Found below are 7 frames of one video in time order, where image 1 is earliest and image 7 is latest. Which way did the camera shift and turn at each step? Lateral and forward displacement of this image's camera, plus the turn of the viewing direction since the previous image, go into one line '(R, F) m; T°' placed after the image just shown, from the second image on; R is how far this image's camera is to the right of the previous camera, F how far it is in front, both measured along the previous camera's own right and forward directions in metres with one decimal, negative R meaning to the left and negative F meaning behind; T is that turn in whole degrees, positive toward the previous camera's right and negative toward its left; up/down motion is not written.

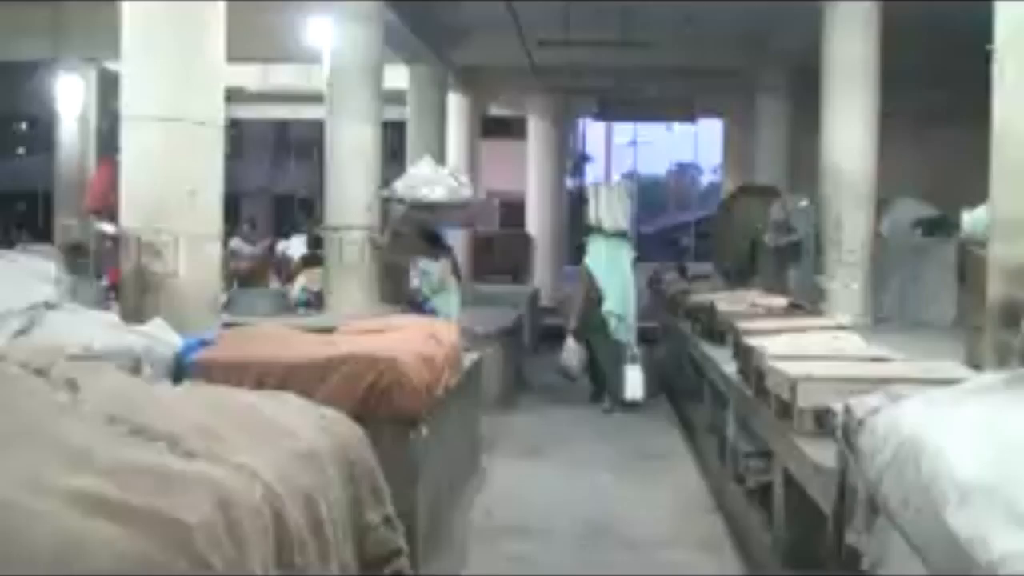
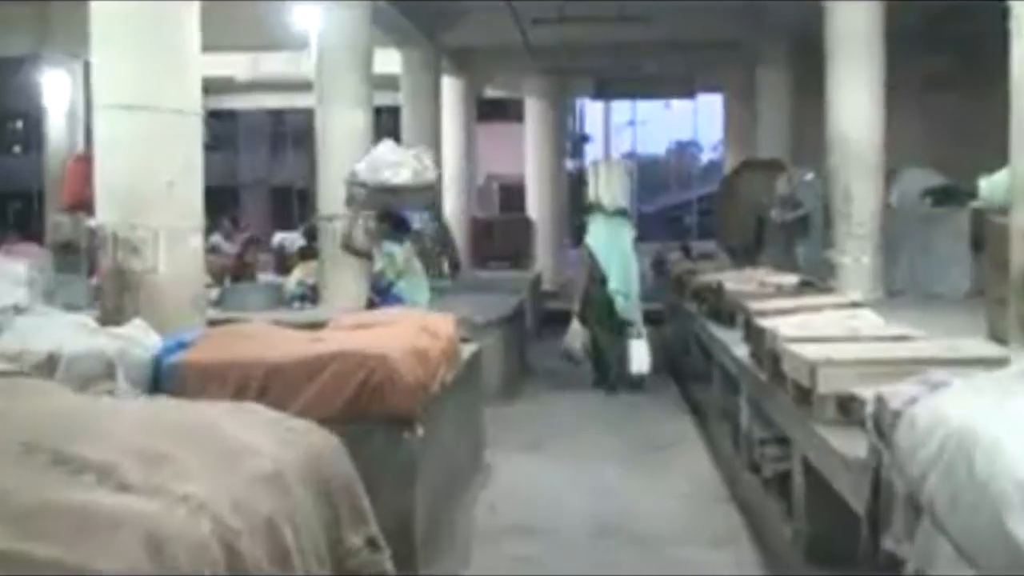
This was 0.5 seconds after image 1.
(0.0, +0.4) m; 0°
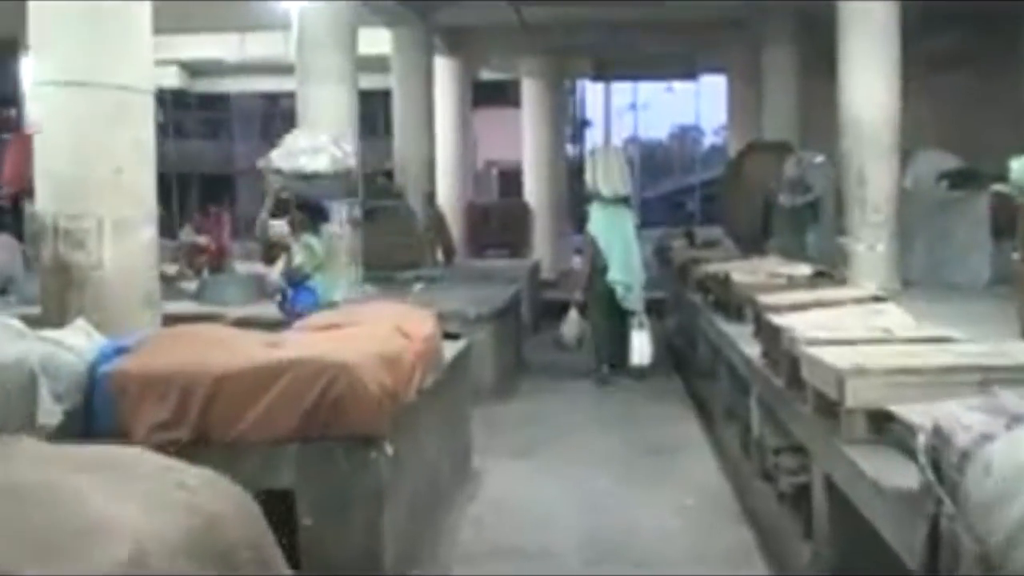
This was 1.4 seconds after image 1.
(+0.1, +0.8) m; 0°
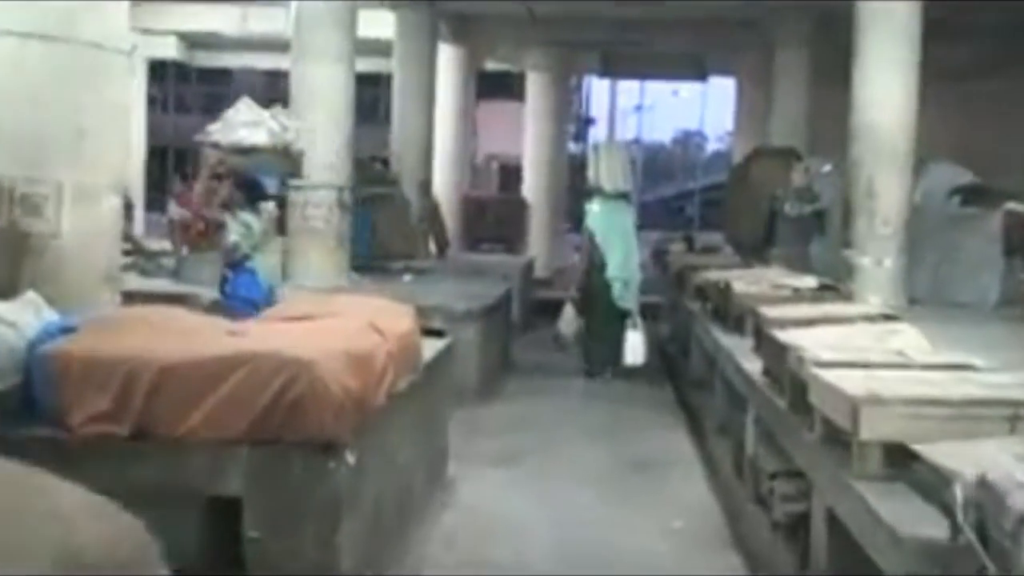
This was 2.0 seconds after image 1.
(0.0, +0.5) m; 0°
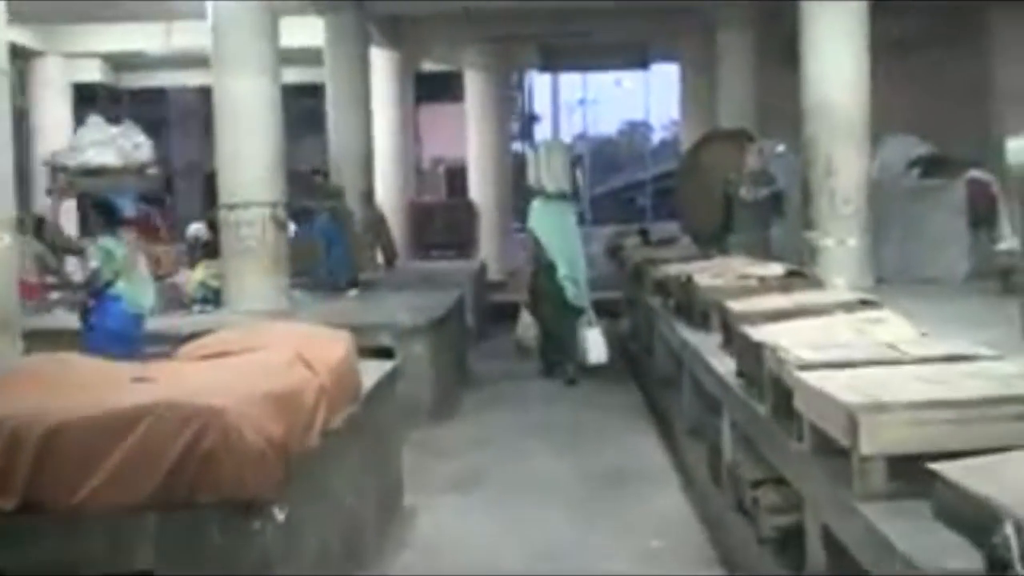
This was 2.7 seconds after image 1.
(+0.1, +0.6) m; +2°
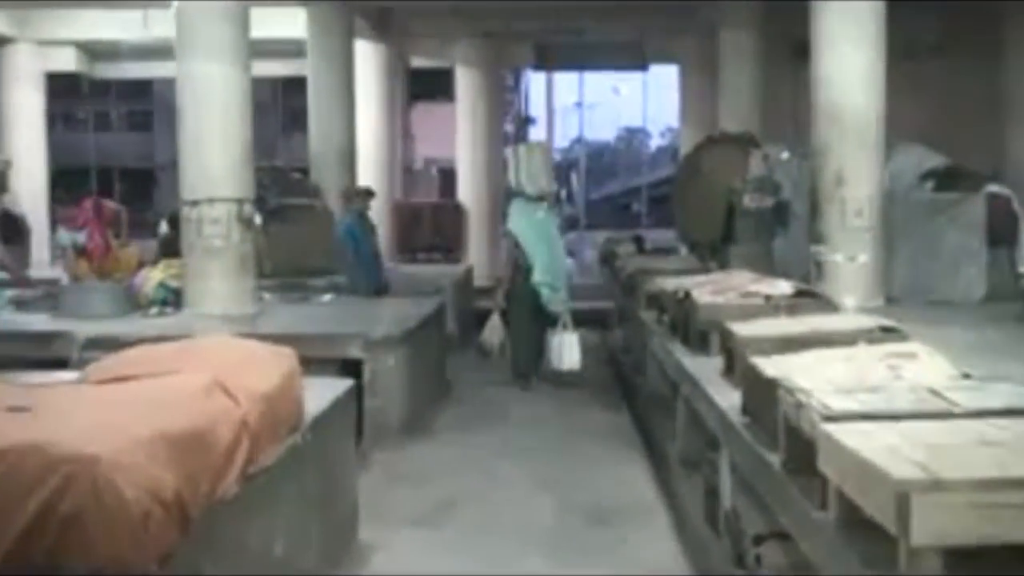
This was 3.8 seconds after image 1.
(+0.1, +0.9) m; 0°
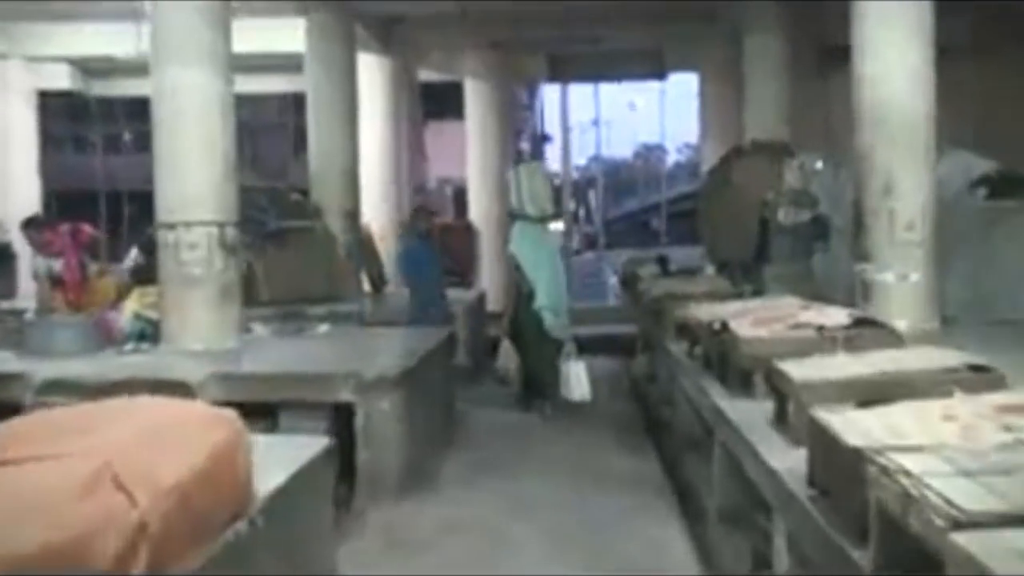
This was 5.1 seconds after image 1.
(+0.1, +1.1) m; -1°
